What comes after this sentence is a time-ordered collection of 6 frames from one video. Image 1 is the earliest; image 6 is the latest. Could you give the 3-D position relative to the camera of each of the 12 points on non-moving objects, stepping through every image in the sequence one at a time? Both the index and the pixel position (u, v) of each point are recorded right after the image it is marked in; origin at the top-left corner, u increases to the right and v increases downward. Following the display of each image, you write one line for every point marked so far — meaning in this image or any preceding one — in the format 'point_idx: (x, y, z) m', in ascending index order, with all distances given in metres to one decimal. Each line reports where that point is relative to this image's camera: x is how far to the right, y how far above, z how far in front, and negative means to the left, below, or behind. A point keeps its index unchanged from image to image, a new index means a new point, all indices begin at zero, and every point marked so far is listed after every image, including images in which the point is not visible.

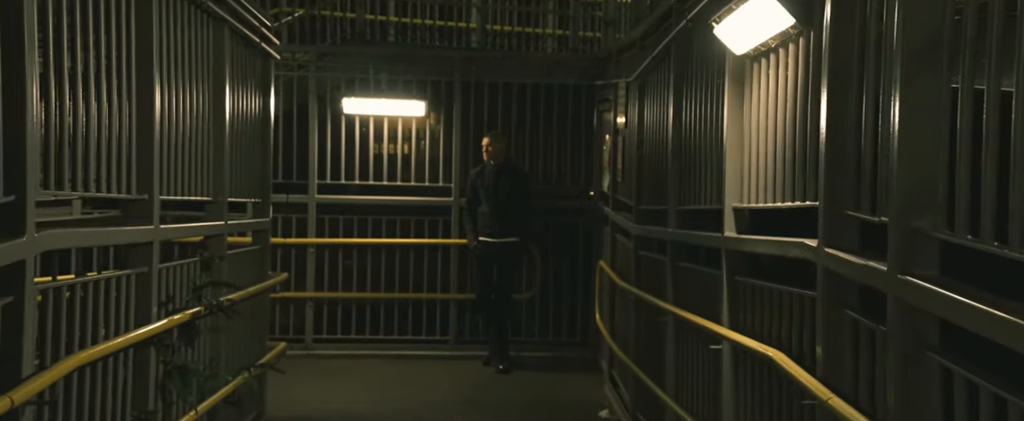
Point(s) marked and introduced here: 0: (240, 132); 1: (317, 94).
0: (-1.7, +0.5, +5.0) m
1: (-1.8, +1.1, +7.7) m
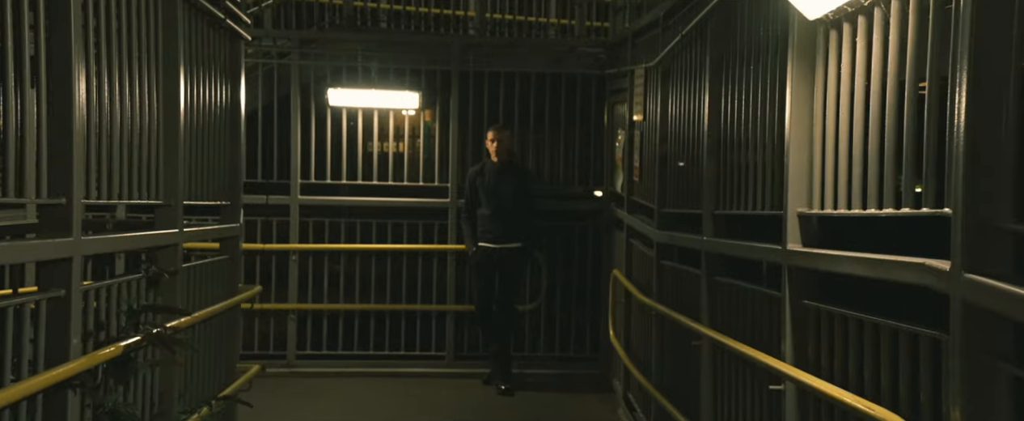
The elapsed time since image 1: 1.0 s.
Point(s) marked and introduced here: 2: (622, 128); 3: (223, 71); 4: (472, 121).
0: (-1.6, +0.4, +4.3) m
1: (-1.8, +1.1, +7.0) m
2: (+0.9, +0.7, +6.5) m
3: (-1.6, +0.8, +4.7) m
4: (-0.3, +0.8, +7.1) m
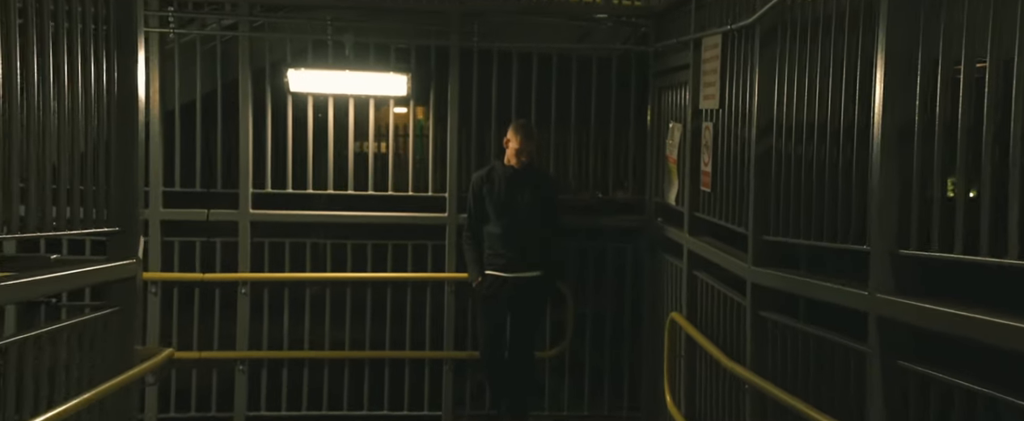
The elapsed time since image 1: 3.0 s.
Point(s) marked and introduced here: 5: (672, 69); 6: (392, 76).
0: (-1.5, +0.3, +2.7) m
1: (-1.7, +0.9, +5.4) m
2: (+1.0, +0.5, +4.9) m
3: (-1.5, +0.7, +3.1) m
4: (-0.2, +0.6, +5.6) m
5: (+1.0, +0.9, +5.0) m
6: (-0.8, +0.9, +5.3) m
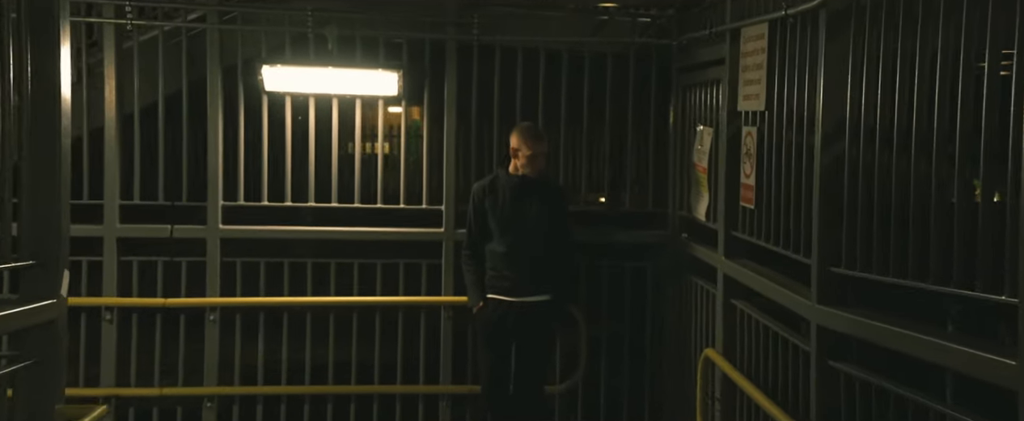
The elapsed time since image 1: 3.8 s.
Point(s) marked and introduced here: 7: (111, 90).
0: (-1.5, +0.2, +2.1) m
1: (-1.7, +0.9, +4.7) m
2: (+1.0, +0.5, +4.3) m
3: (-1.5, +0.6, +2.4) m
4: (-0.2, +0.6, +4.9) m
5: (+1.0, +0.8, +4.4) m
6: (-0.7, +0.8, +4.7) m
7: (-2.2, +0.7, +4.6) m
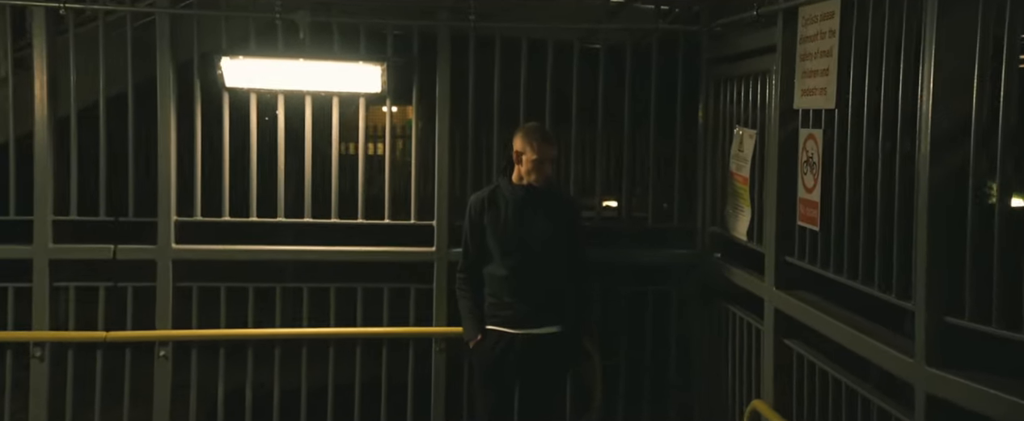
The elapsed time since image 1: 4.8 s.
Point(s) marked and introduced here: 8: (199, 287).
0: (-1.4, +0.2, +1.4) m
1: (-1.6, +0.8, +4.0) m
2: (+1.0, +0.4, +3.6) m
3: (-1.5, +0.5, +1.7) m
4: (-0.2, +0.5, +4.2) m
5: (+1.0, +0.7, +3.7) m
6: (-0.7, +0.7, +4.0) m
7: (-2.2, +0.6, +3.9) m
8: (-1.5, -0.4, +4.1) m
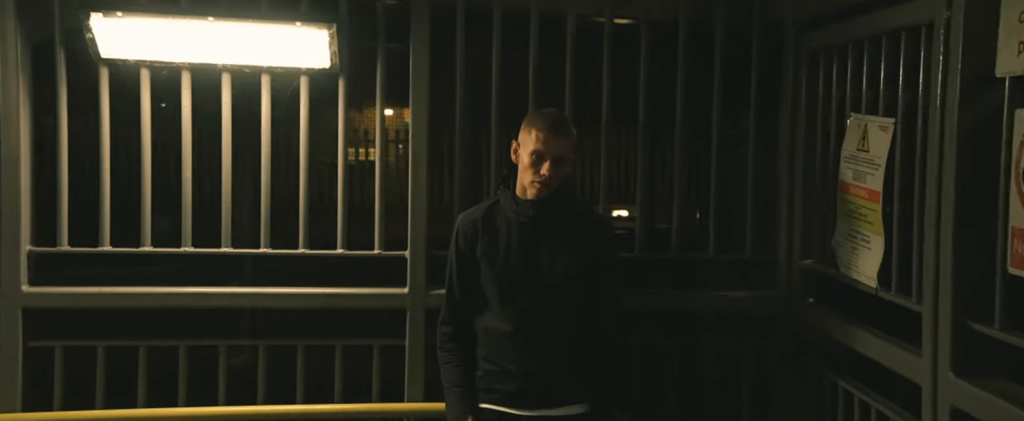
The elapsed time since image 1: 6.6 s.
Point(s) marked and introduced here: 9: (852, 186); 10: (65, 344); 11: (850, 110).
0: (-1.4, +0.1, +0.1) m
1: (-1.6, +0.7, +2.8) m
2: (+1.0, +0.3, +2.4) m
3: (-1.4, +0.4, +0.5) m
4: (-0.2, +0.4, +3.0) m
5: (+1.0, +0.6, +2.5) m
6: (-0.7, +0.6, +2.7) m
7: (-2.2, +0.5, +2.6) m
8: (-1.5, -0.5, +2.8) m
9: (+1.0, +0.1, +2.5) m
10: (-1.5, -0.5, +2.8) m
11: (+1.0, +0.3, +2.5) m
